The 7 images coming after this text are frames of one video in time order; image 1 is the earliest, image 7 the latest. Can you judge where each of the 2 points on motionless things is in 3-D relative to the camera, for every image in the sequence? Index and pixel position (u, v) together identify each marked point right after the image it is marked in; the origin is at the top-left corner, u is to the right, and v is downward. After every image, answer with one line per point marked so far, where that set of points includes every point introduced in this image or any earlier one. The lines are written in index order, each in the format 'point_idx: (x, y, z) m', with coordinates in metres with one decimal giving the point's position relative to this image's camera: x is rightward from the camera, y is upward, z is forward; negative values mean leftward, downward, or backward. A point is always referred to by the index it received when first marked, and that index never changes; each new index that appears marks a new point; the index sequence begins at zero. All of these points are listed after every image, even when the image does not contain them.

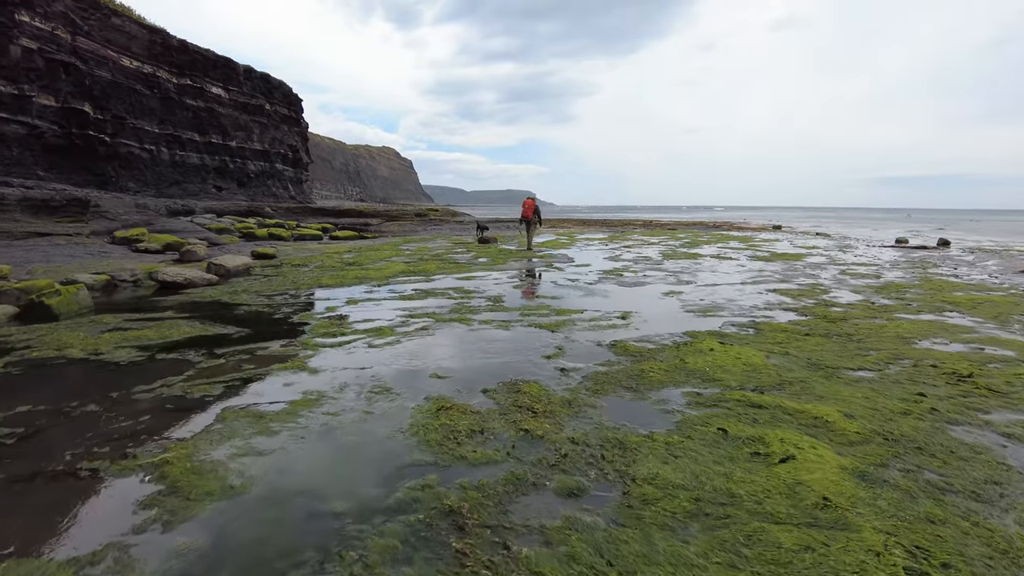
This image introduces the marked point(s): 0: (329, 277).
0: (-4.2, +0.2, +15.2) m
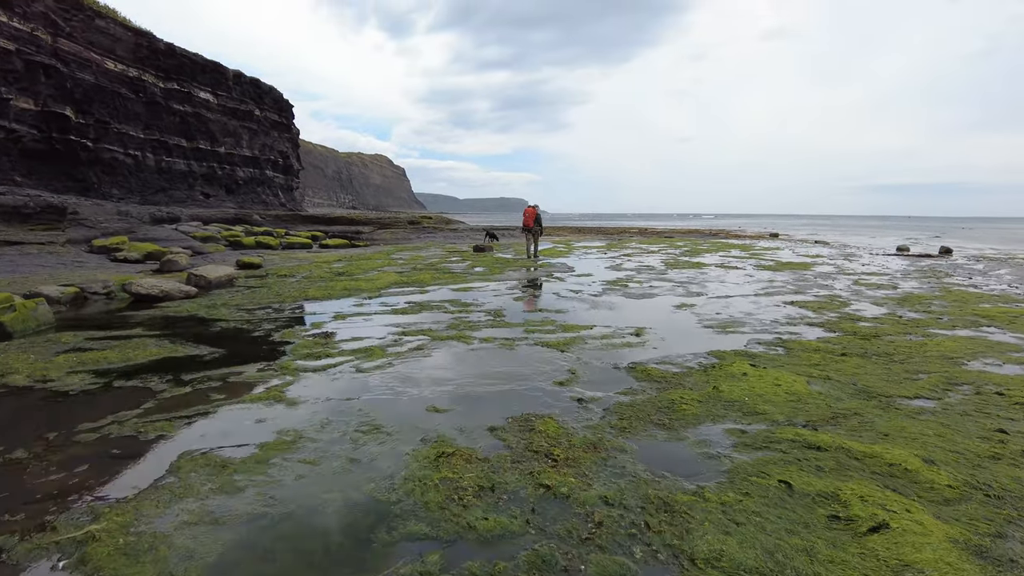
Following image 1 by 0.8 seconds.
0: (-4.2, 0.0, +14.3) m
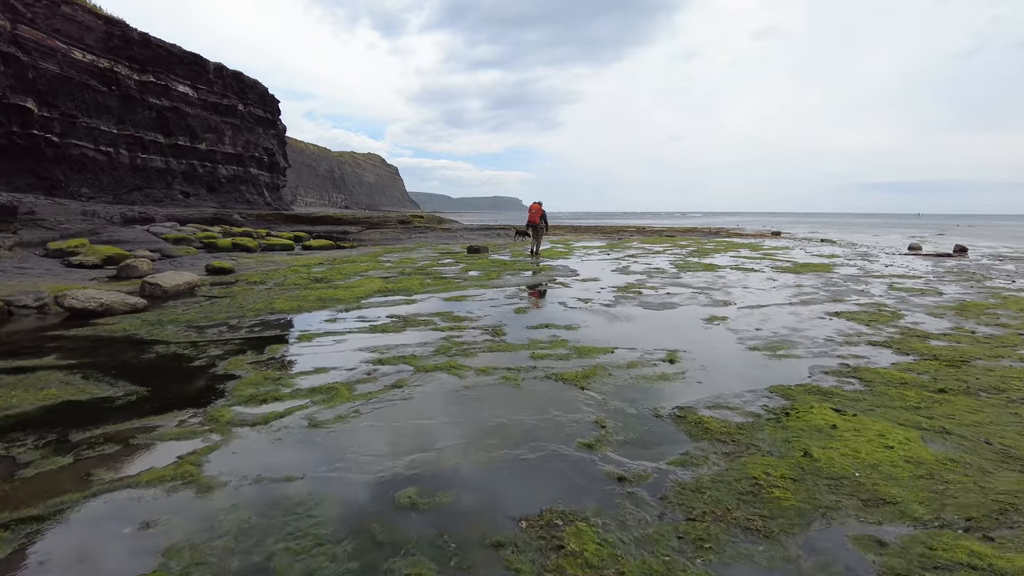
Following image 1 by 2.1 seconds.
0: (-4.2, -0.2, +12.4) m
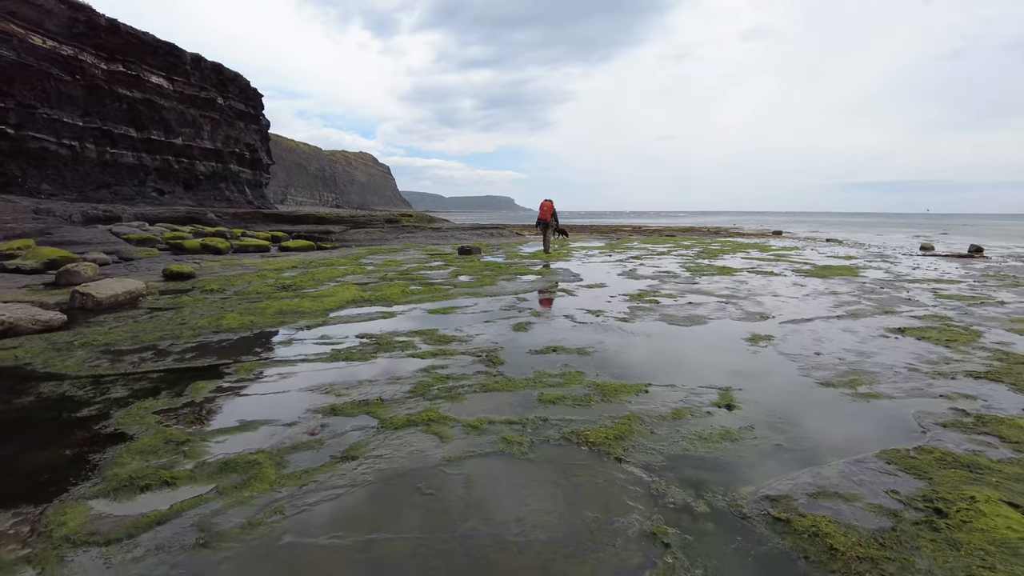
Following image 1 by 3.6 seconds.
0: (-4.3, -0.4, +10.4) m
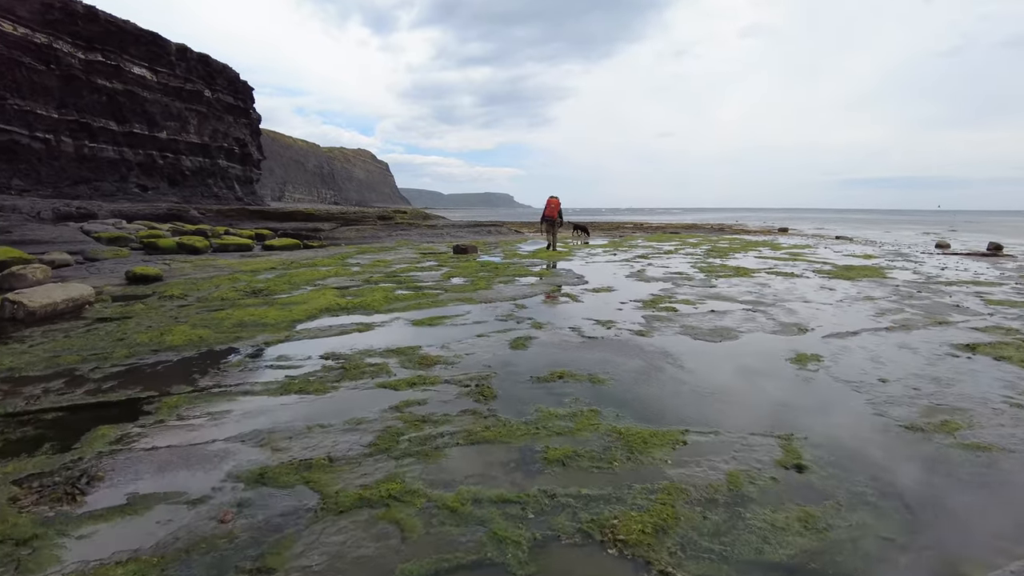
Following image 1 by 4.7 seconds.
0: (-4.3, -0.5, +8.9) m
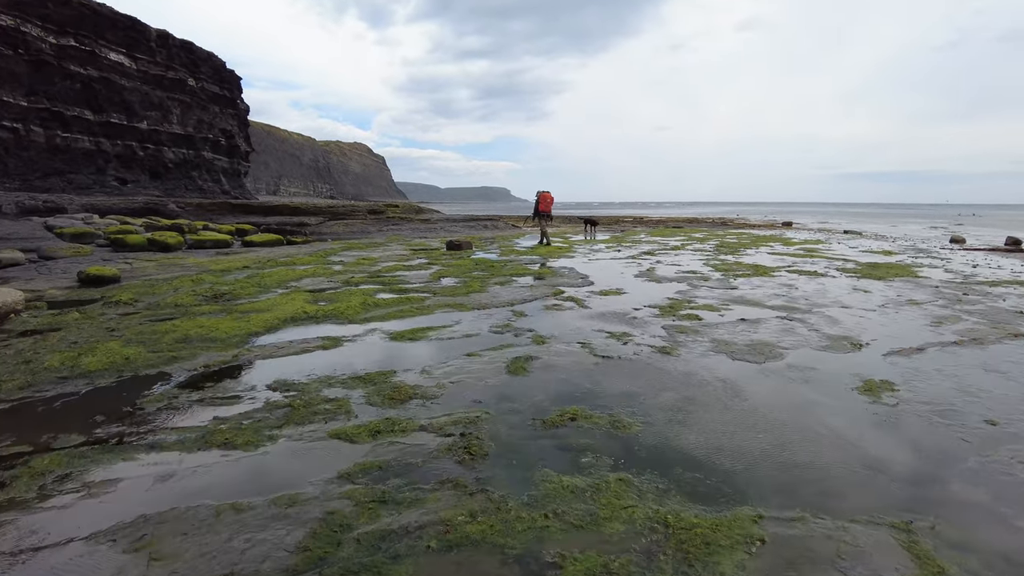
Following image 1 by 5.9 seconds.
0: (-4.4, -0.6, +7.4) m
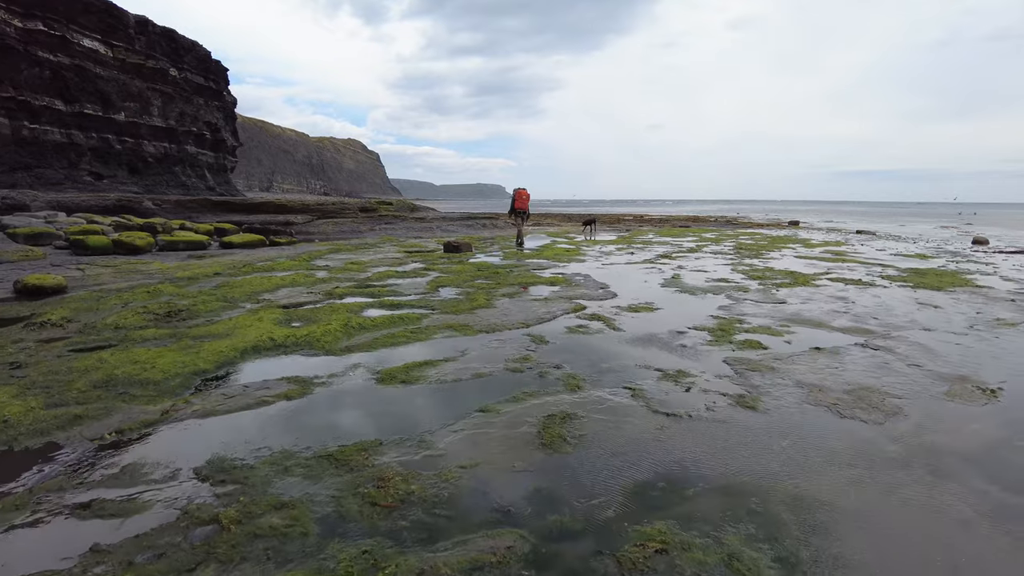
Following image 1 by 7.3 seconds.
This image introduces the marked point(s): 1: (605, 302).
0: (-4.1, -0.8, +5.6) m
1: (+1.5, -0.2, +10.7) m
